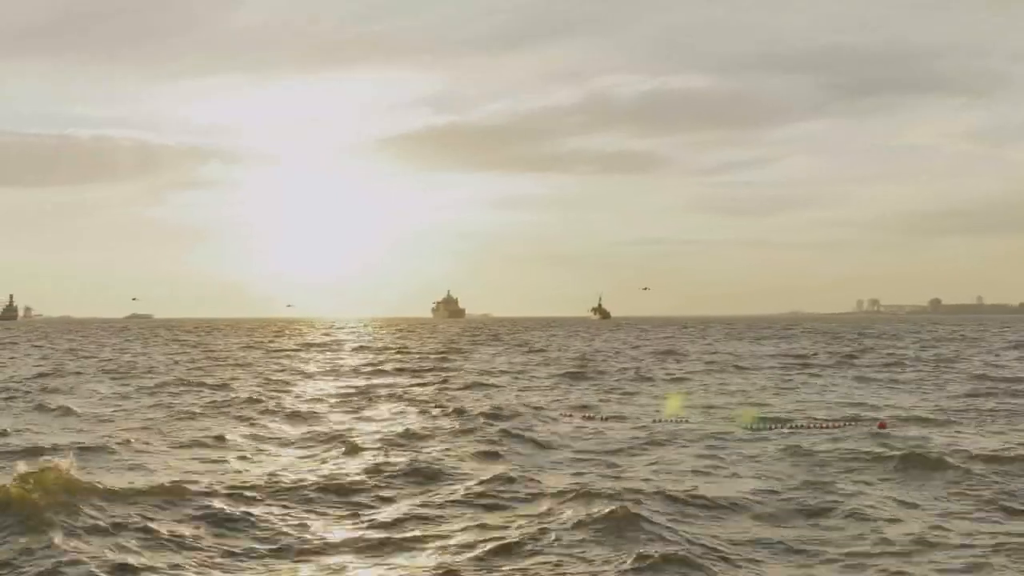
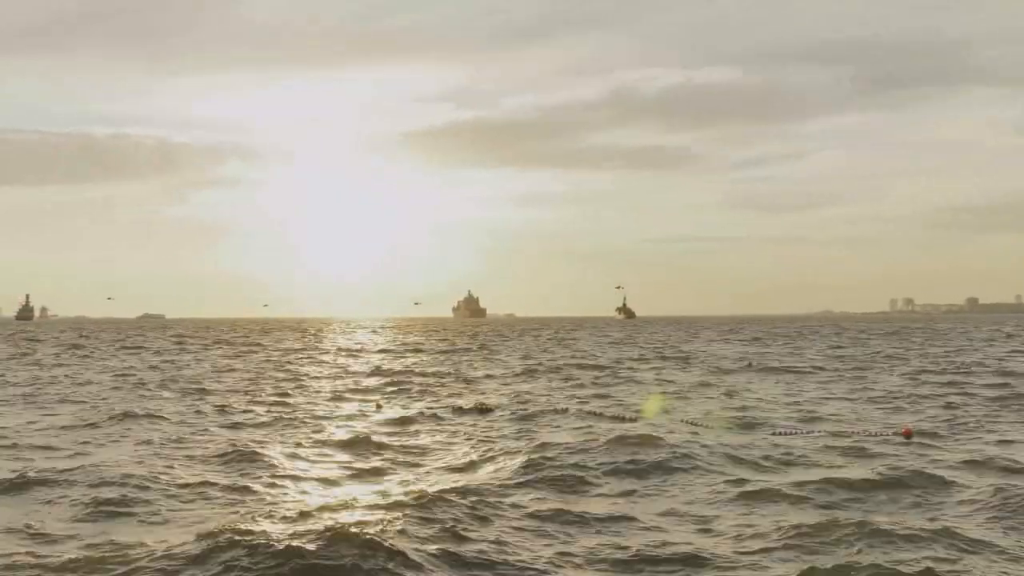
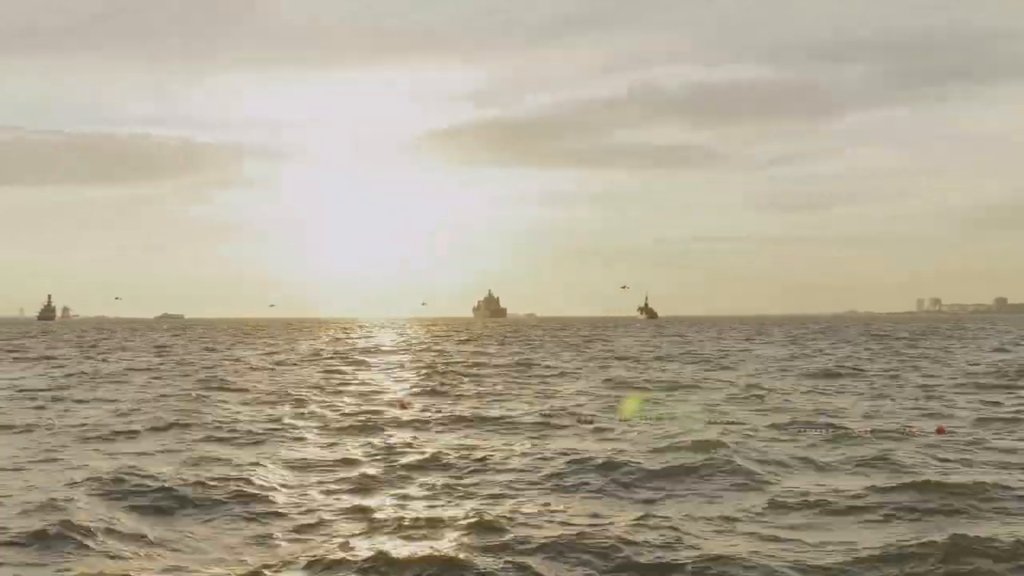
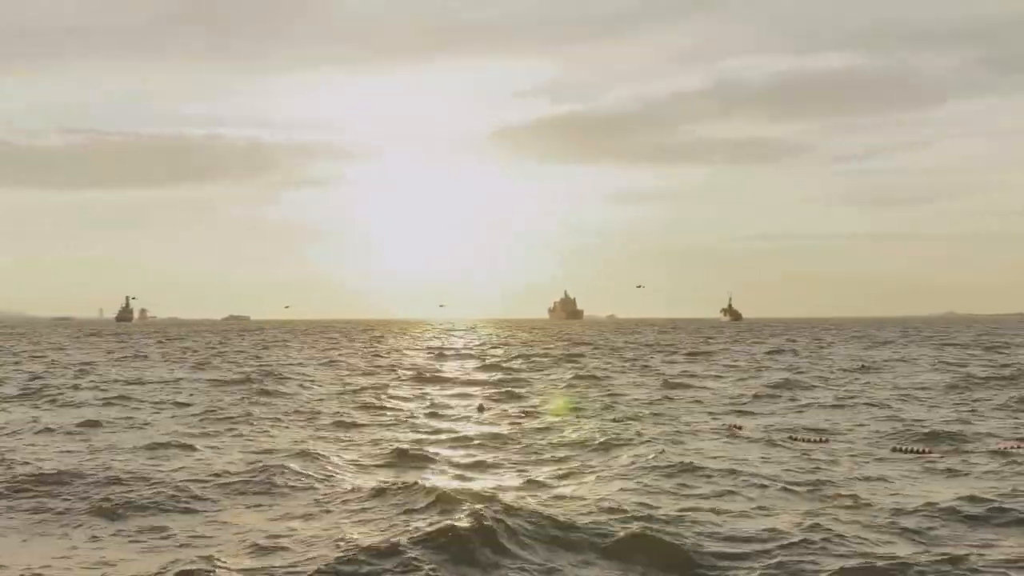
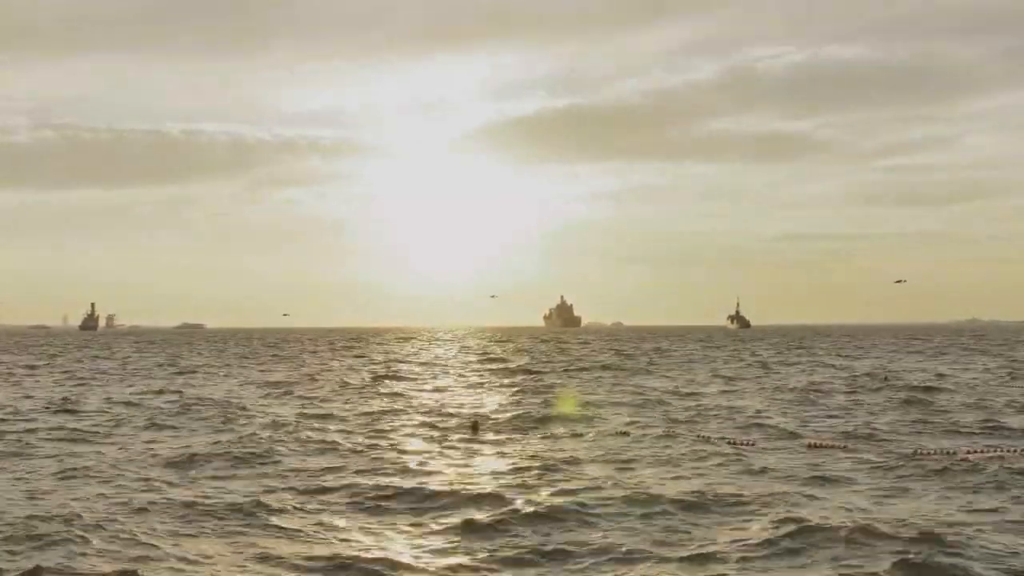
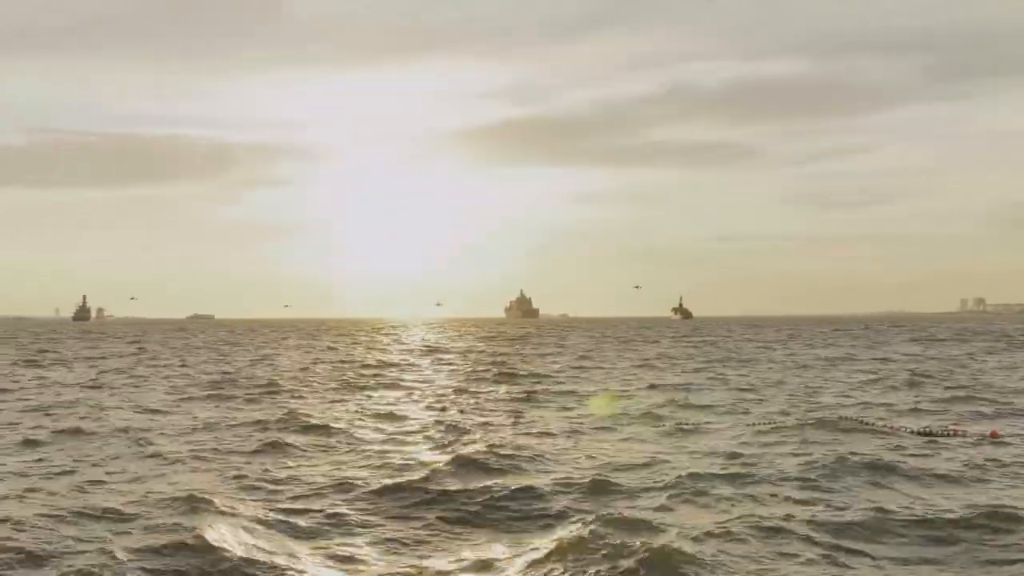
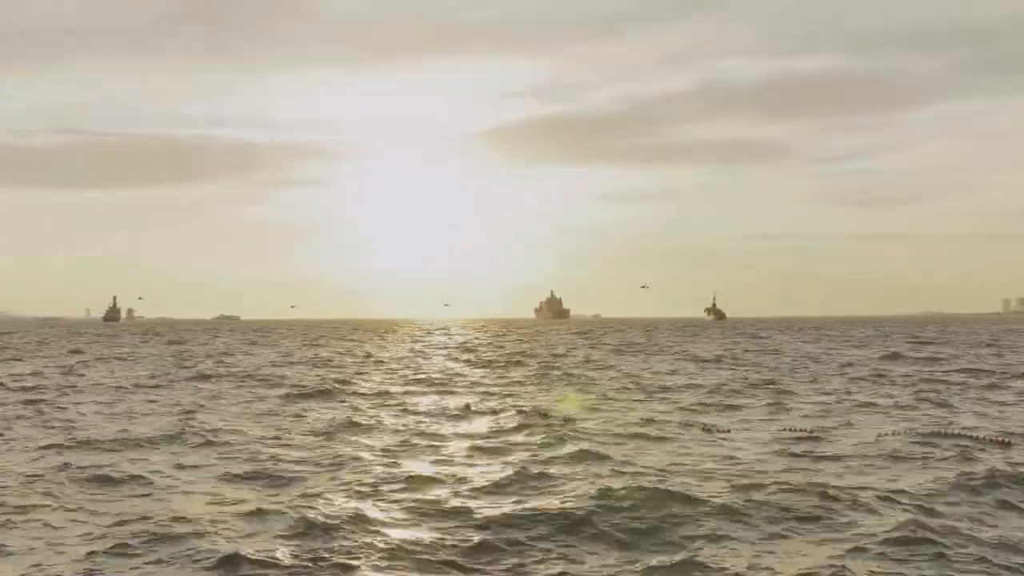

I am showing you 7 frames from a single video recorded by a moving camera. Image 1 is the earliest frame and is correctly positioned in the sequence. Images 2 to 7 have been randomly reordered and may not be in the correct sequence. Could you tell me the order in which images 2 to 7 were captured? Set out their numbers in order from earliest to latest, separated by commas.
2, 3, 6, 7, 4, 5
